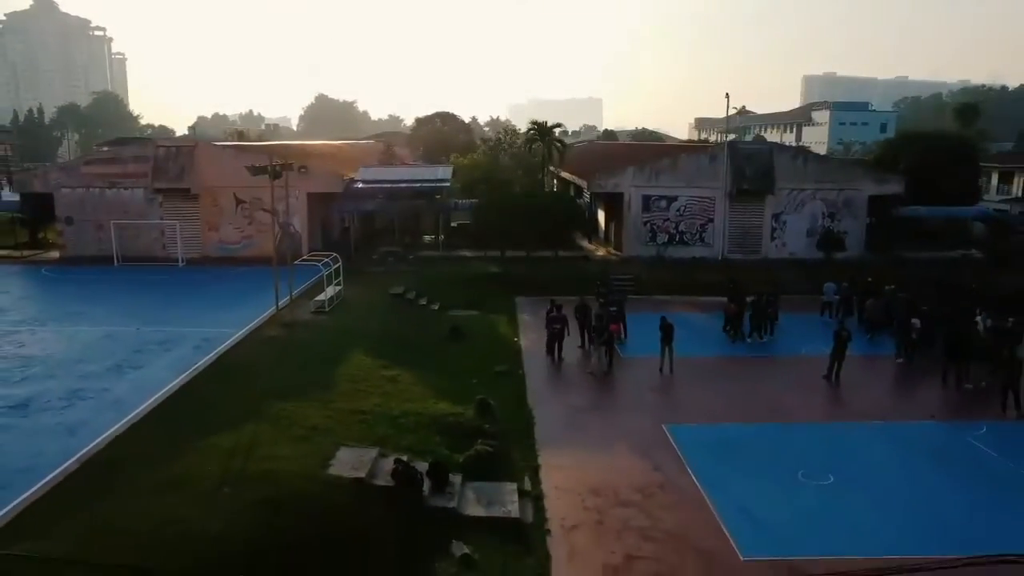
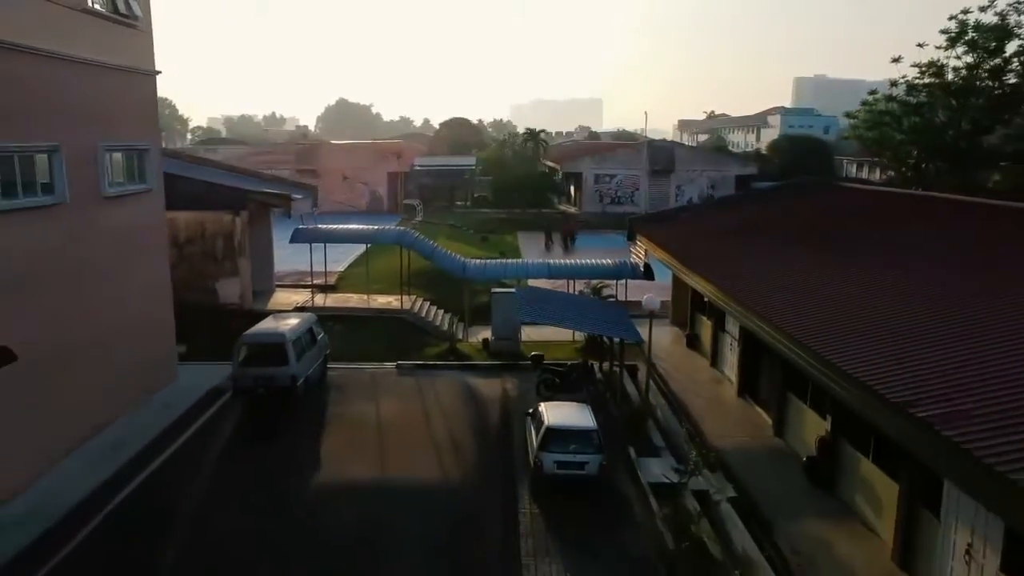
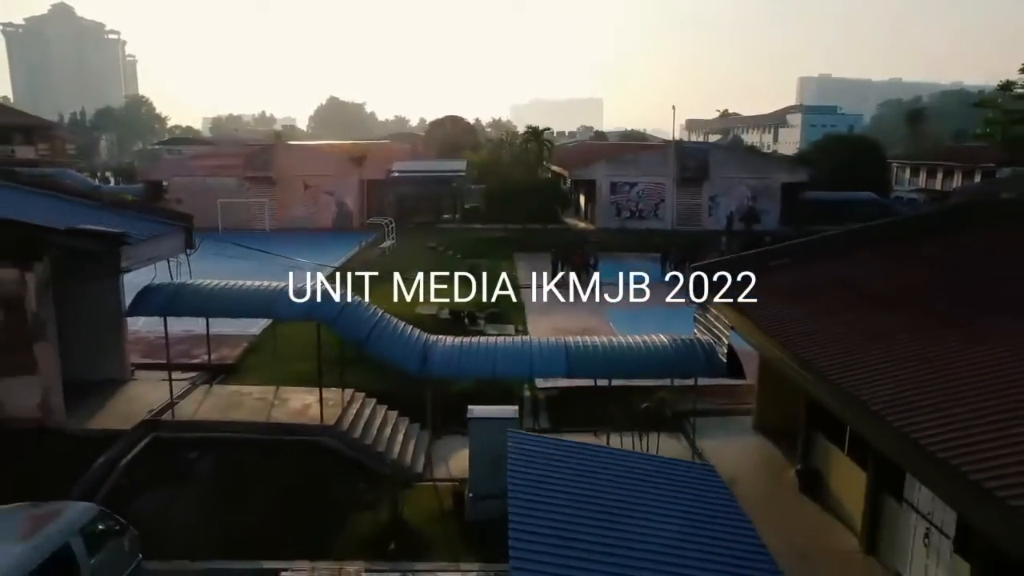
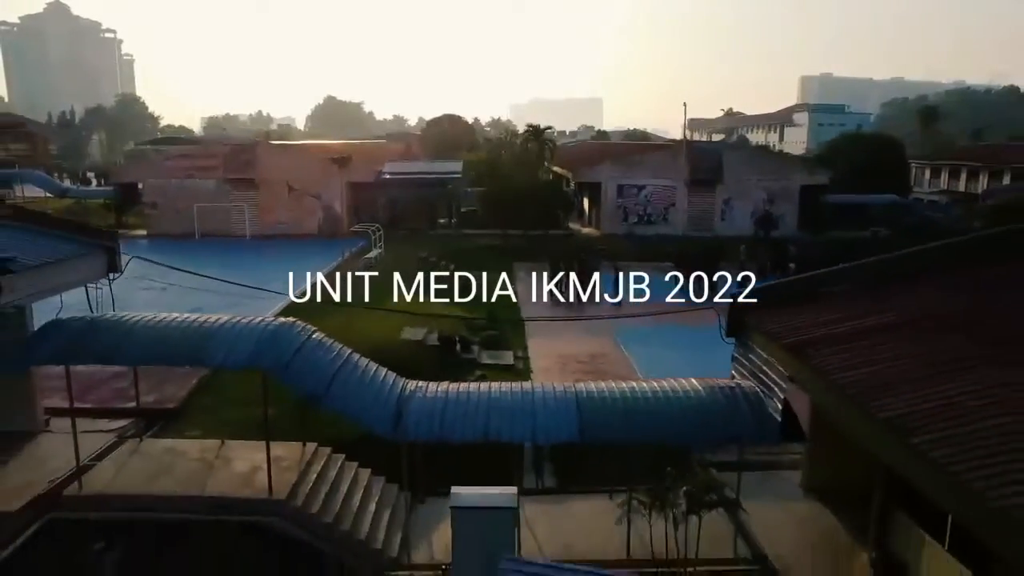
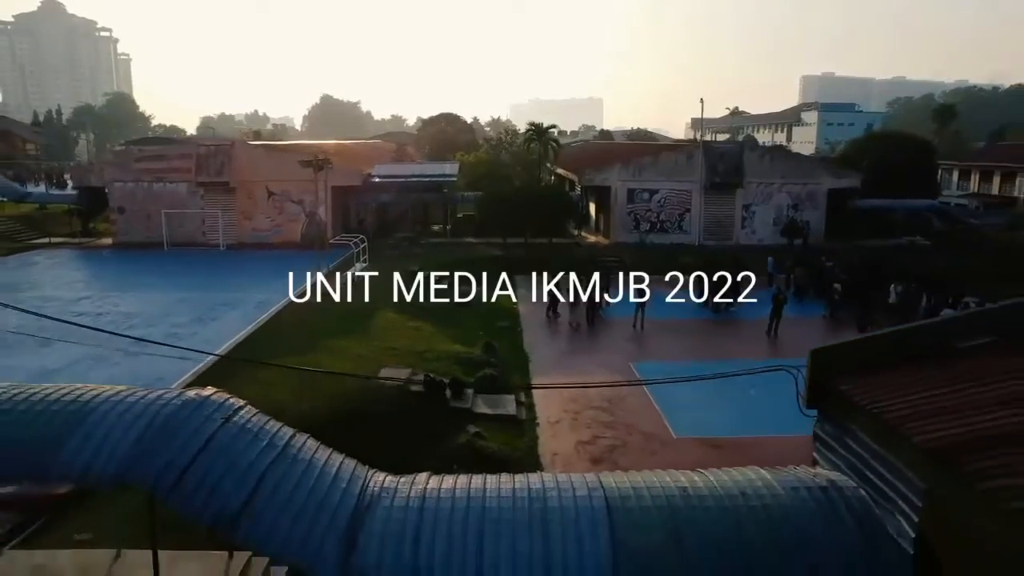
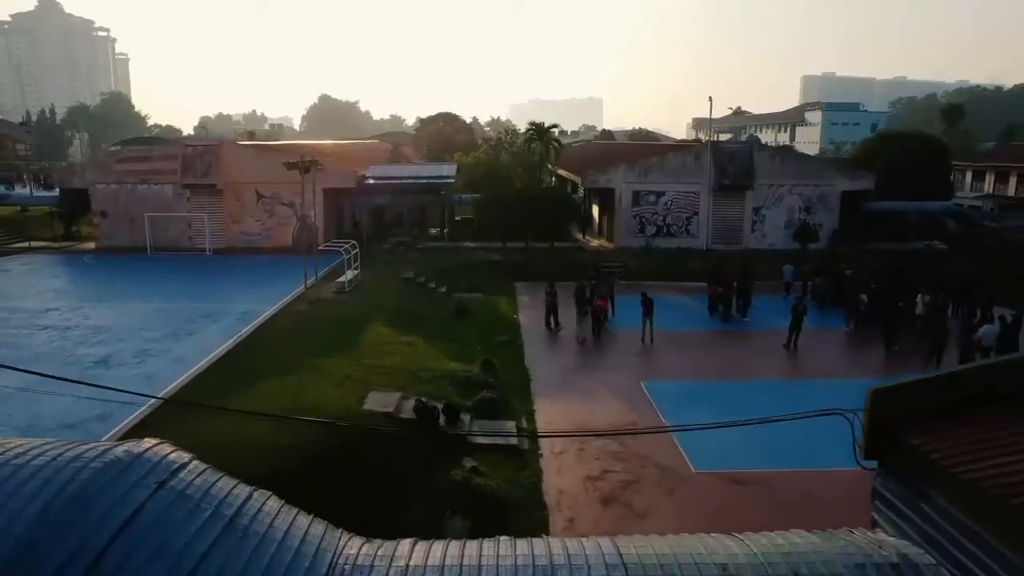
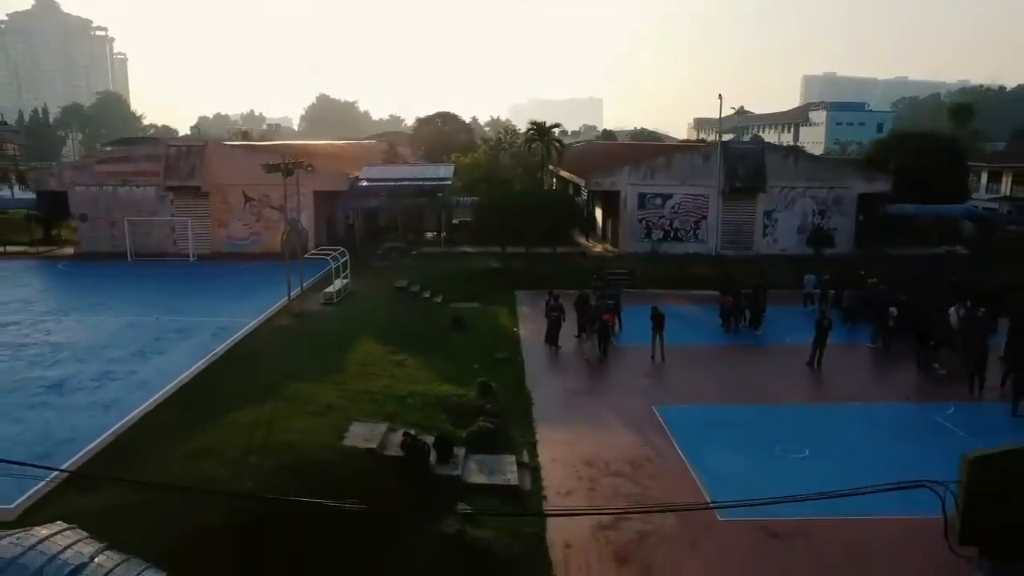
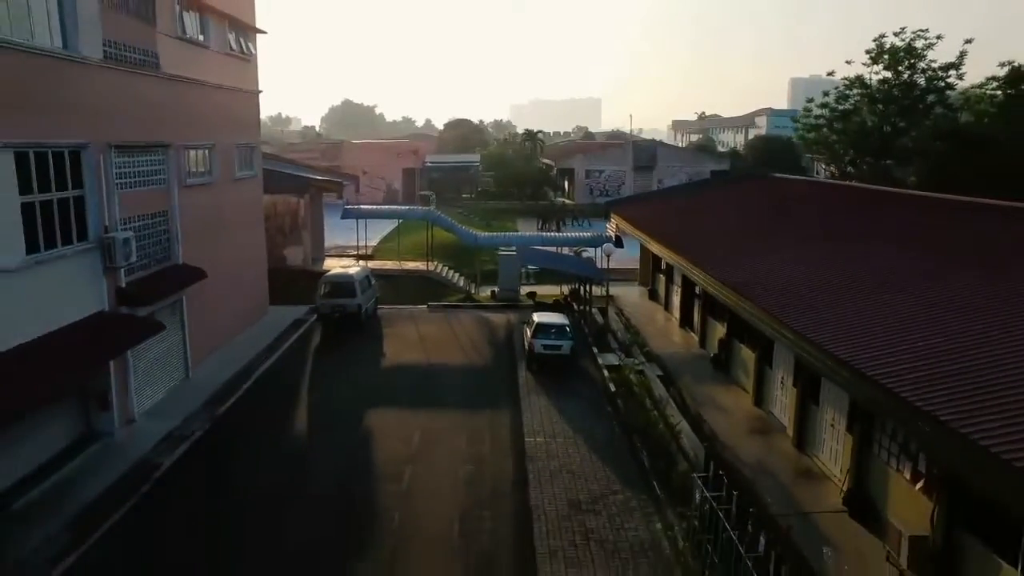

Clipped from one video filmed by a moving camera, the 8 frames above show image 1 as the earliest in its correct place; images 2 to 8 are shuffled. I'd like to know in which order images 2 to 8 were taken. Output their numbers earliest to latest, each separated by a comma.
7, 6, 5, 4, 3, 2, 8
